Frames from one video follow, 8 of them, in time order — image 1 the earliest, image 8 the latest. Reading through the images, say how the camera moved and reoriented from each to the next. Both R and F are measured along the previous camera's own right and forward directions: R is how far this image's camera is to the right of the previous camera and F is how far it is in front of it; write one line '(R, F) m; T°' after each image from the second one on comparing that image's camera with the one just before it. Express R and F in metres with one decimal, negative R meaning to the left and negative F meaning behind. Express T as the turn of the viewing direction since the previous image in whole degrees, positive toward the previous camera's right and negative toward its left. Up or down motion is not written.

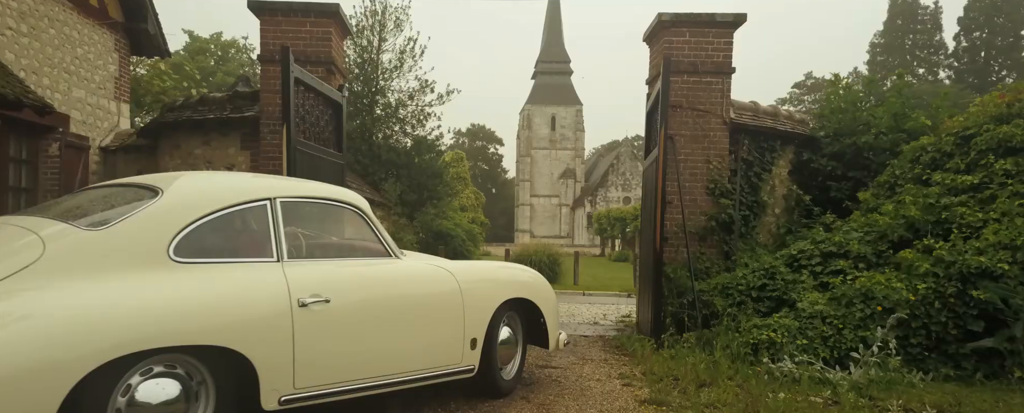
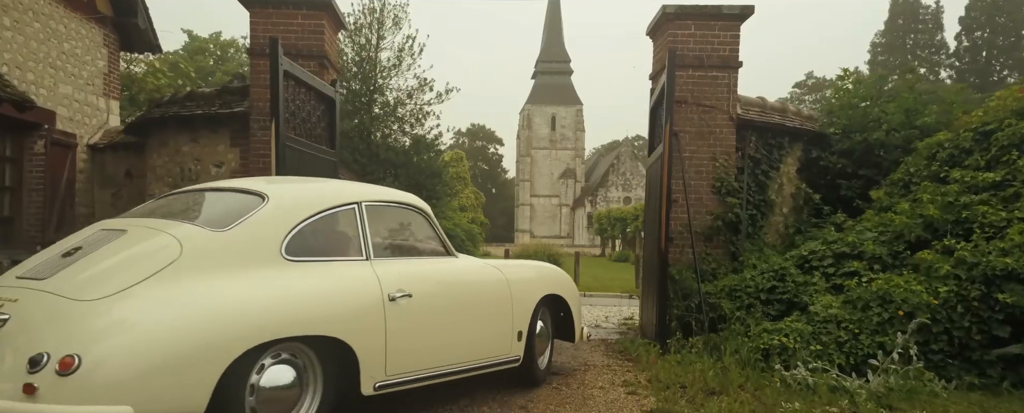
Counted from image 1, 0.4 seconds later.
(0.0, +0.3) m; 0°
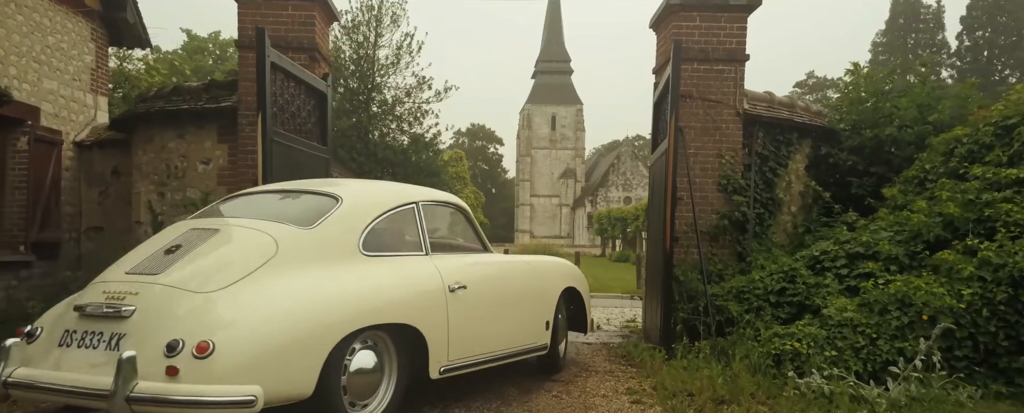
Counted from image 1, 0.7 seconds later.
(0.0, +0.3) m; 0°
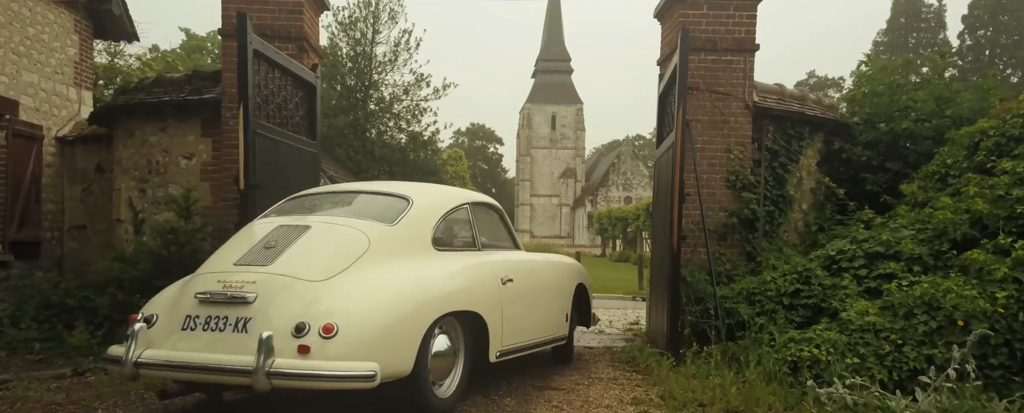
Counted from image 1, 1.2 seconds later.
(0.0, +0.3) m; 0°
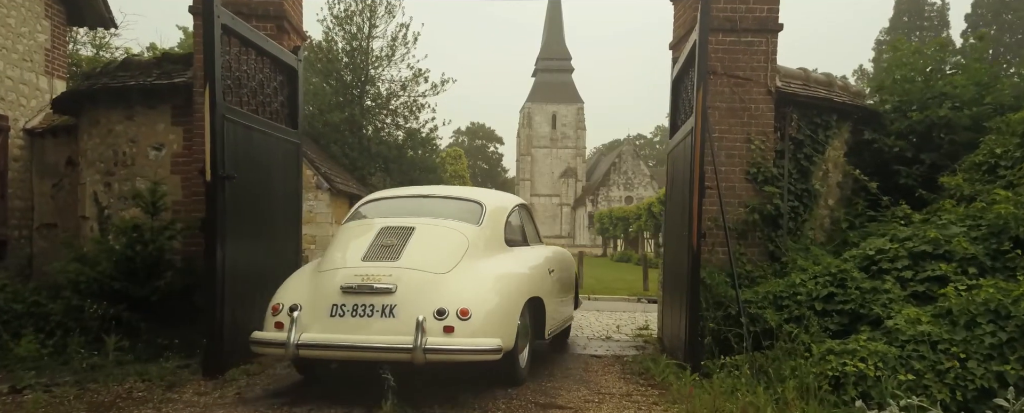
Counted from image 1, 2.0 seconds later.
(0.0, +0.6) m; 0°
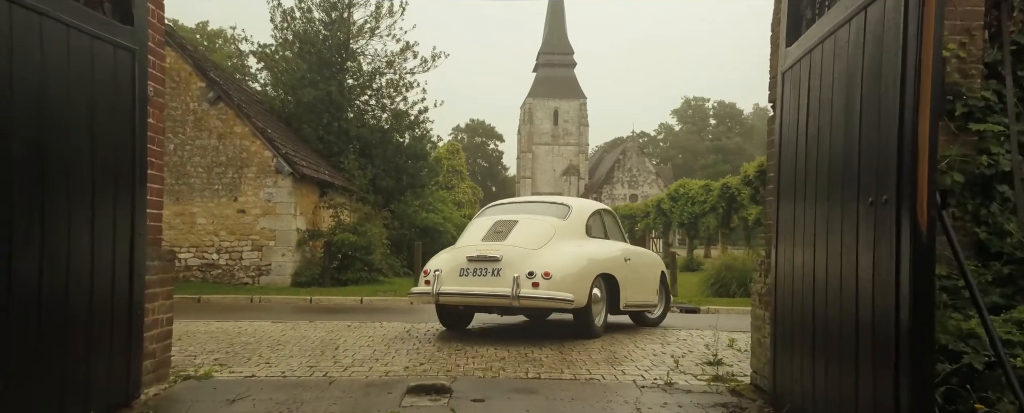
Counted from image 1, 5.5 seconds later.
(0.0, +2.7) m; 0°
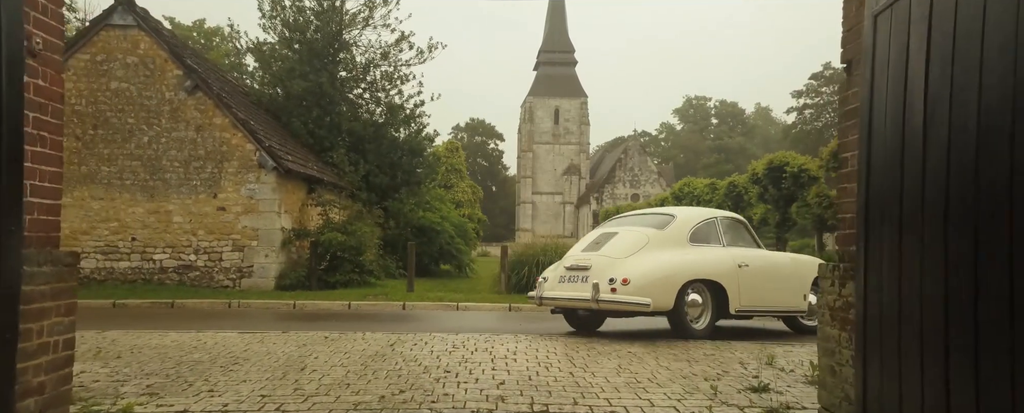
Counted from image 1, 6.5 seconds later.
(0.0, +0.9) m; 0°
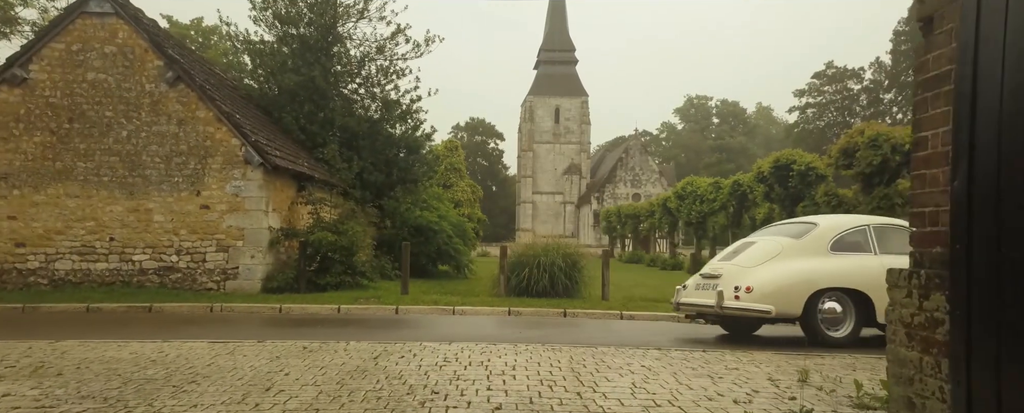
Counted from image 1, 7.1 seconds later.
(0.0, +0.6) m; 0°
